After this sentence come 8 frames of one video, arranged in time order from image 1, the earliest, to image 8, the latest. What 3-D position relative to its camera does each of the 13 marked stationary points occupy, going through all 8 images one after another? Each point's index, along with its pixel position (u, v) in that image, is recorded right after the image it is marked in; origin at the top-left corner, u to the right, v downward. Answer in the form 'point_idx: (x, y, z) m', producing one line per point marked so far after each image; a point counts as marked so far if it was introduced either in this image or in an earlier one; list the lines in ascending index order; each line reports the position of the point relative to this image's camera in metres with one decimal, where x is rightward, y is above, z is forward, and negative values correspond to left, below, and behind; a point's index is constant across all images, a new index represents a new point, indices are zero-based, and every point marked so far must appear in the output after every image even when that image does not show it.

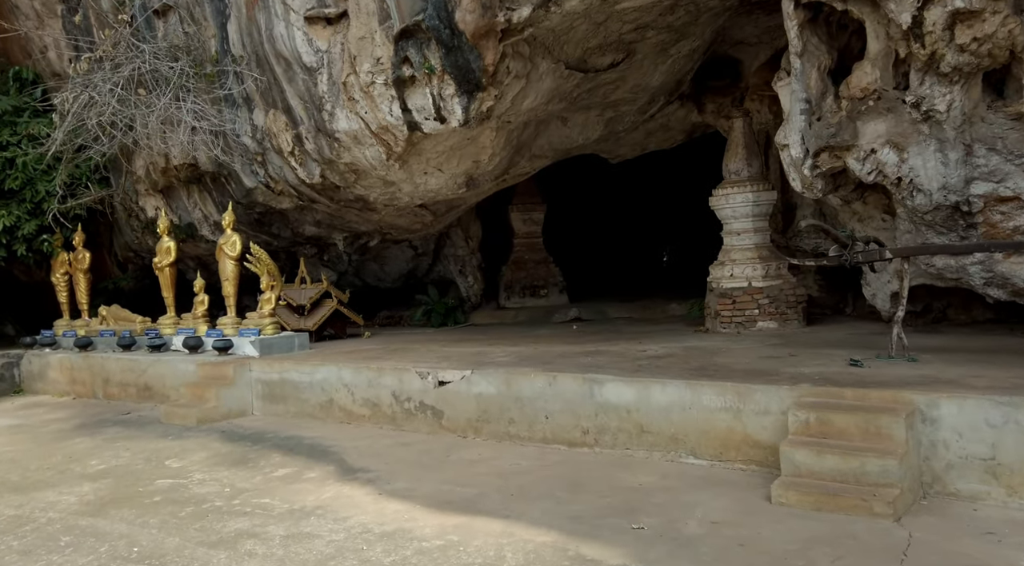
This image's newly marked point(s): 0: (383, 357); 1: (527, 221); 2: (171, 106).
0: (-0.9, -0.5, +6.2) m
1: (+0.1, +0.7, +9.7) m
2: (-2.9, +1.5, +7.7) m
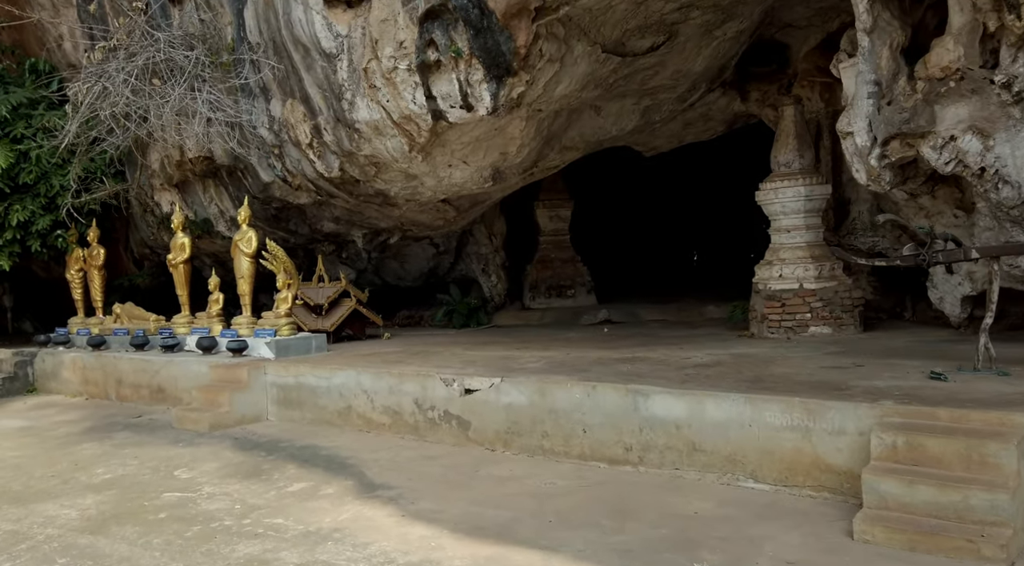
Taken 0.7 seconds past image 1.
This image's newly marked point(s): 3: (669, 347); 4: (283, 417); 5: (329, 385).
0: (-0.7, -0.5, +5.7) m
1: (+0.4, +0.7, +9.2) m
2: (-2.7, +1.5, +7.4) m
3: (+1.0, -0.4, +5.8) m
4: (-1.5, -0.9, +5.9) m
5: (-1.1, -0.6, +5.6) m
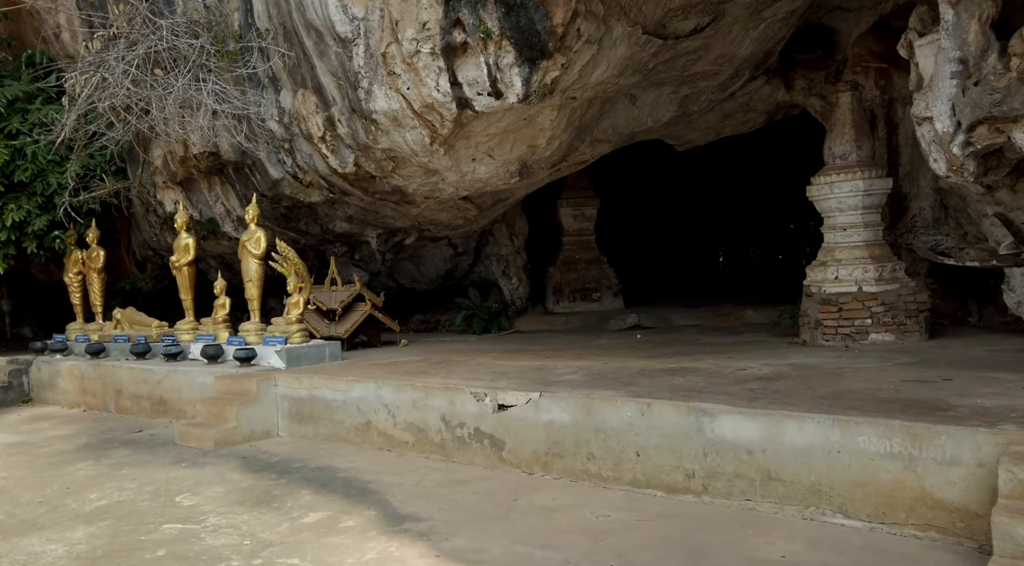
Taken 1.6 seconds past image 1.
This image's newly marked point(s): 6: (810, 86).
0: (-0.5, -0.5, +5.3) m
1: (+0.6, +0.6, +8.7) m
2: (-2.5, +1.5, +6.9) m
3: (+1.2, -0.4, +5.3) m
4: (-1.3, -0.9, +5.4) m
5: (-0.9, -0.7, +5.1) m
6: (+2.1, +1.4, +6.4) m
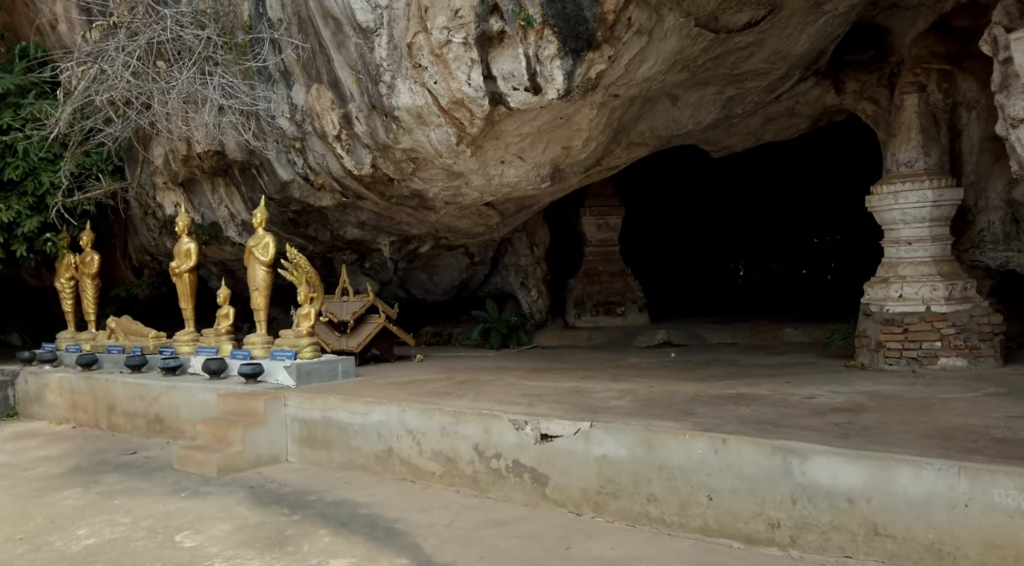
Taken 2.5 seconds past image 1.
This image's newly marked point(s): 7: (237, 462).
0: (-0.3, -0.6, +4.8) m
1: (+0.8, +0.5, +8.3) m
2: (-2.3, +1.4, +6.4) m
3: (+1.4, -0.5, +4.9) m
4: (-1.1, -1.0, +4.9) m
5: (-0.8, -0.7, +4.6) m
6: (+2.3, +1.3, +5.9) m
7: (-1.5, -0.9, +4.8) m
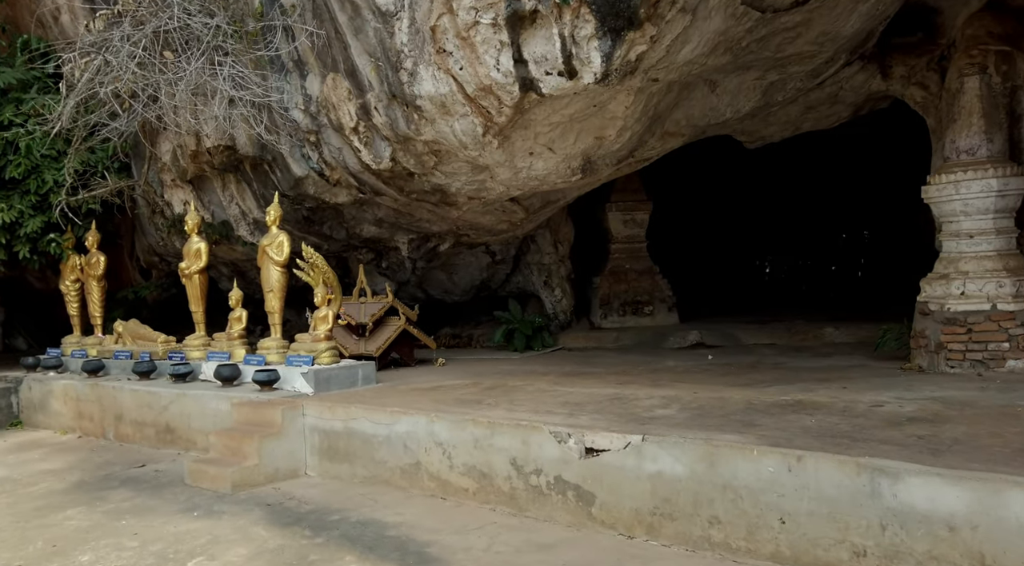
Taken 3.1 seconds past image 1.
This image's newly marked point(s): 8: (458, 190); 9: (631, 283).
0: (-0.1, -0.6, +4.4) m
1: (+1.0, +0.5, +7.9) m
2: (-2.1, +1.4, +6.1) m
3: (+1.6, -0.5, +4.5) m
4: (-0.9, -1.0, +4.5) m
5: (-0.6, -0.7, +4.3) m
6: (+2.5, +1.3, +5.6) m
7: (-1.3, -1.0, +4.4) m
8: (-0.4, +0.6, +6.1) m
9: (+1.0, 0.0, +7.9) m
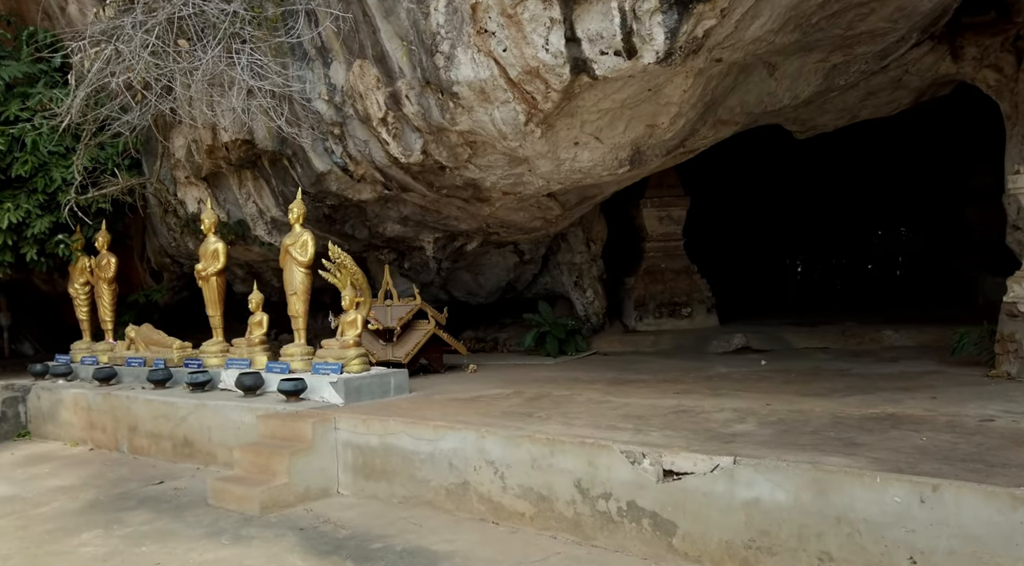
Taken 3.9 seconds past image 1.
0: (+0.1, -0.6, +4.0) m
1: (+1.3, +0.5, +7.5) m
2: (-1.9, +1.4, +5.7) m
3: (+1.8, -0.5, +4.1) m
4: (-0.7, -1.0, +4.2) m
5: (-0.3, -0.7, +3.9) m
6: (+2.7, +1.3, +5.2) m
7: (-1.0, -1.0, +4.0) m
8: (-0.1, +0.6, +5.7) m
9: (+1.3, 0.0, +7.5) m
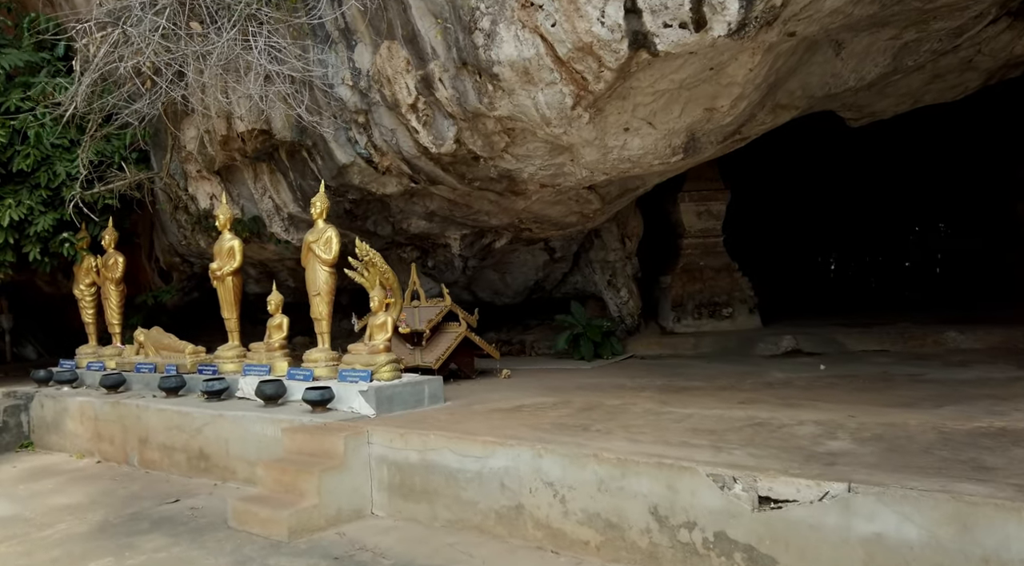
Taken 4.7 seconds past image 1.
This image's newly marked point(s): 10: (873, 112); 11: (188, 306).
0: (+0.3, -0.6, +3.6) m
1: (+1.5, +0.5, +7.1) m
2: (-1.6, +1.4, +5.3) m
3: (+2.0, -0.5, +3.7) m
4: (-0.5, -1.0, +3.7) m
5: (-0.1, -0.7, +3.5) m
6: (+3.0, +1.3, +4.7) m
7: (-0.8, -1.0, +3.6) m
8: (+0.1, +0.6, +5.3) m
9: (+1.5, 0.0, +7.1) m
10: (+2.3, +1.1, +5.6) m
11: (-3.0, -0.2, +8.3) m
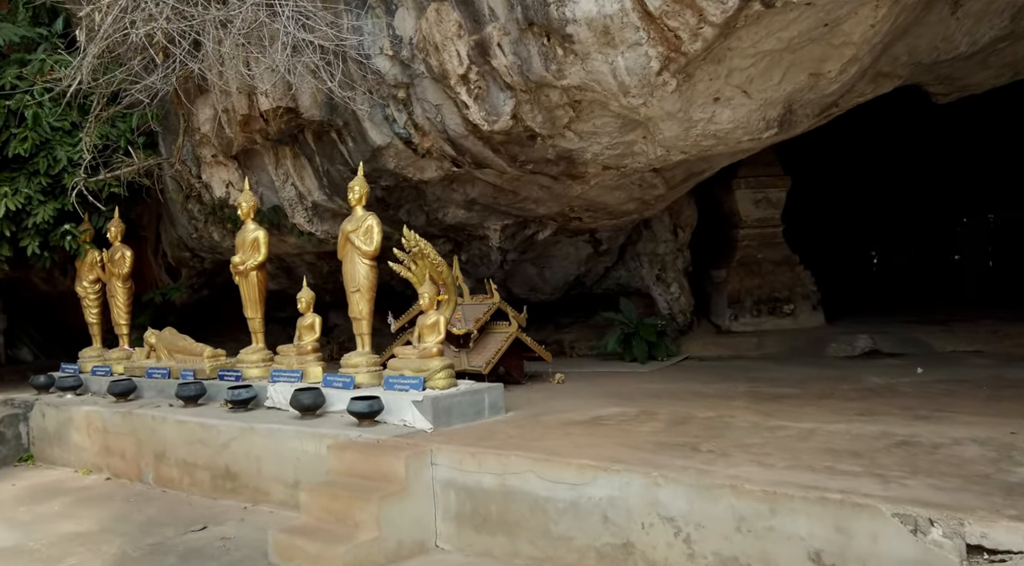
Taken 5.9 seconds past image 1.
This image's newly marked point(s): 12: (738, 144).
0: (+0.7, -0.6, +3.0) m
1: (+1.8, +0.6, +6.5) m
2: (-1.3, +1.4, +4.7) m
3: (+2.4, -0.5, +3.1) m
4: (-0.1, -0.9, +3.2) m
5: (+0.2, -0.7, +2.9) m
6: (+3.3, +1.4, +4.2) m
7: (-0.5, -0.9, +3.1) m
8: (+0.4, +0.7, +4.7) m
9: (+1.8, +0.1, +6.5) m
10: (+2.6, +1.1, +5.1) m
11: (-2.7, -0.2, +7.8) m
12: (+1.1, +0.7, +4.4) m
